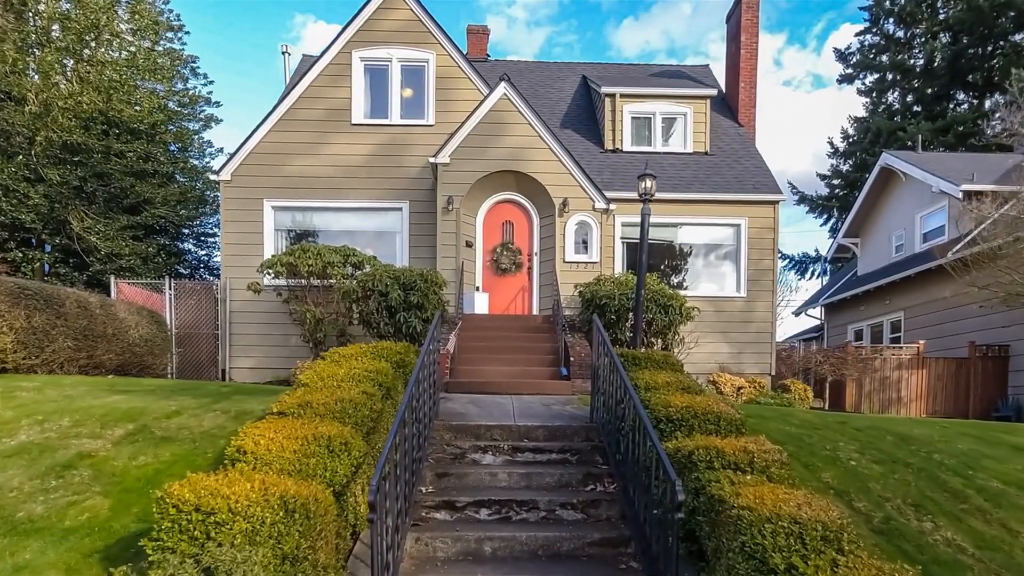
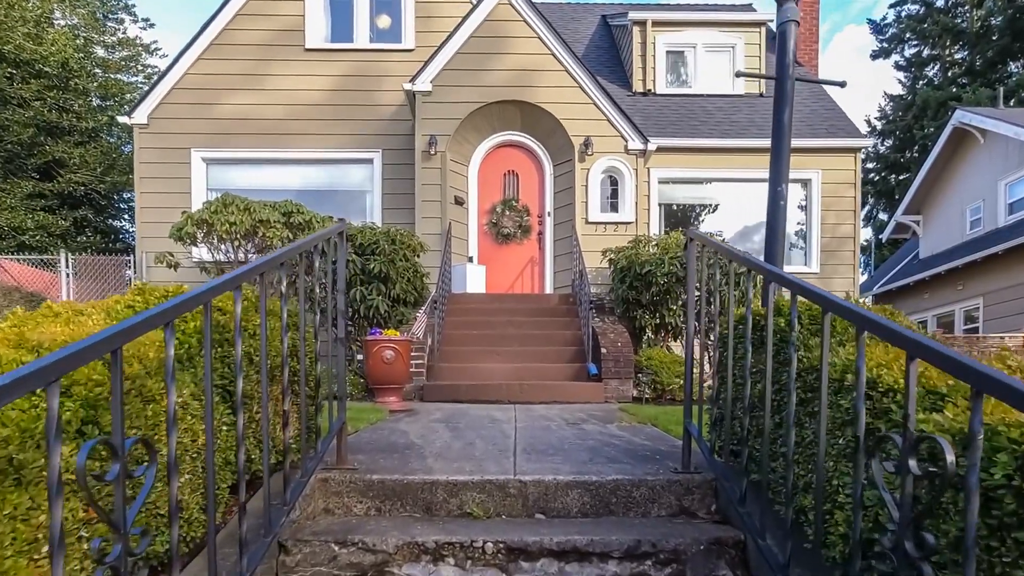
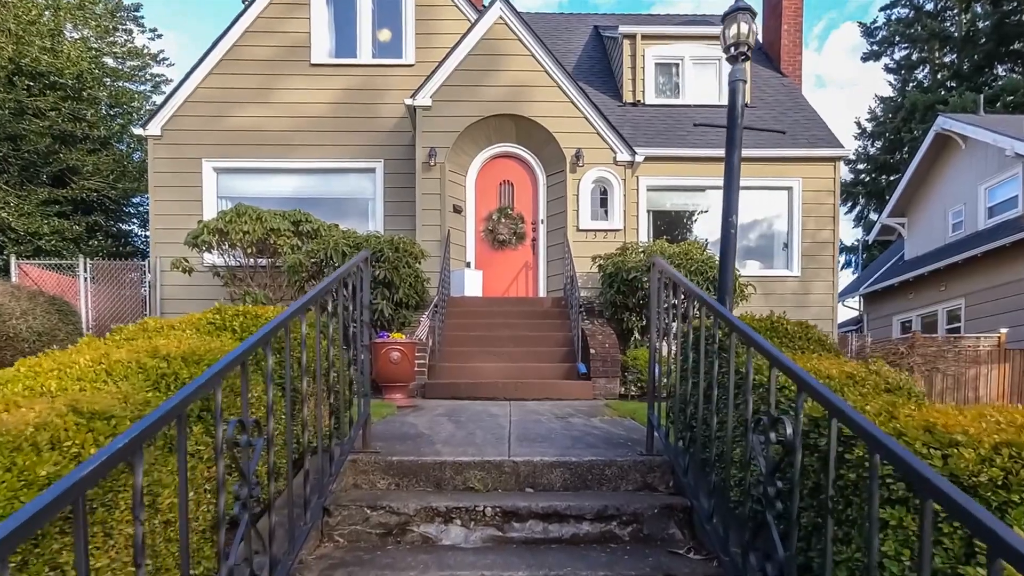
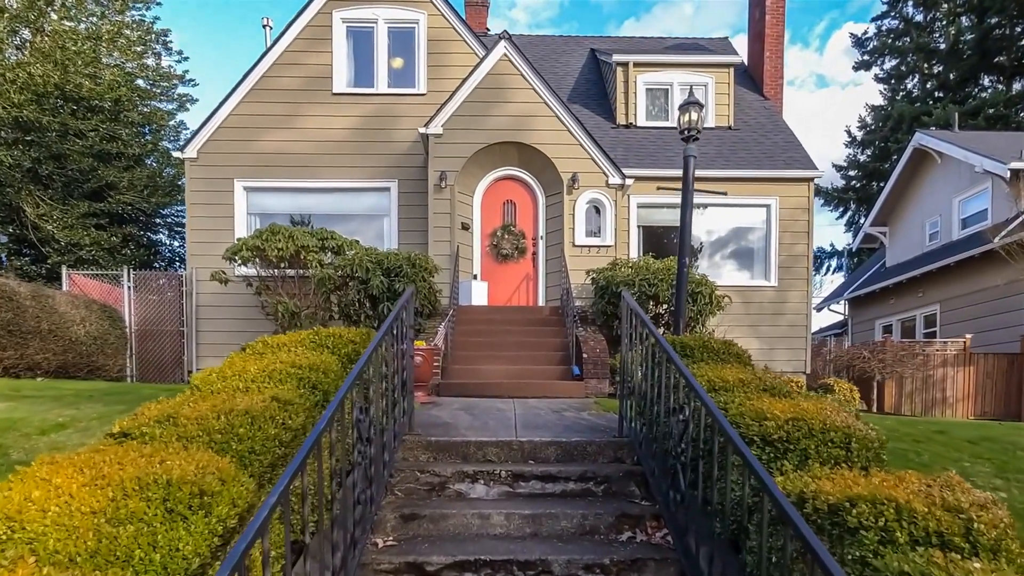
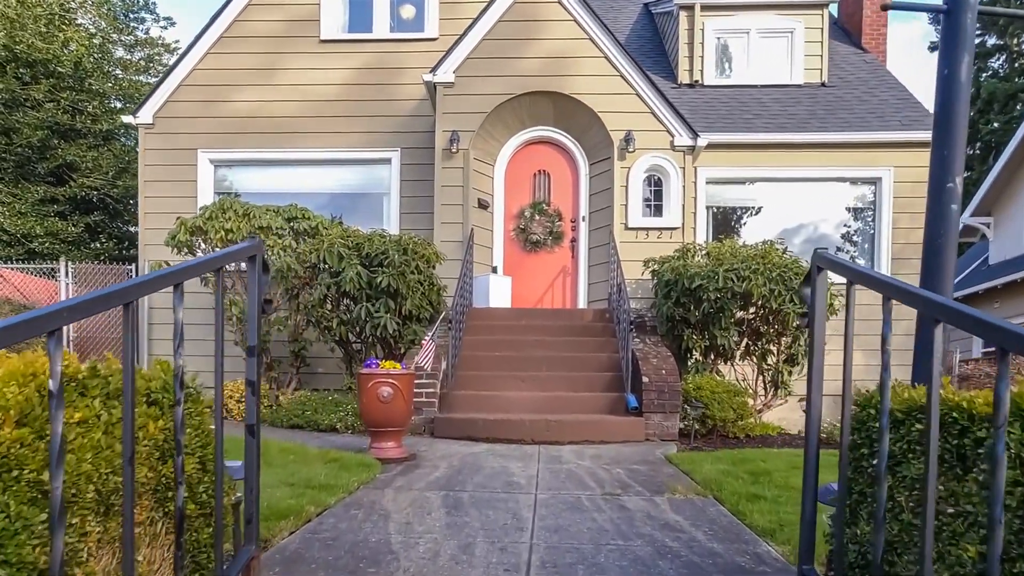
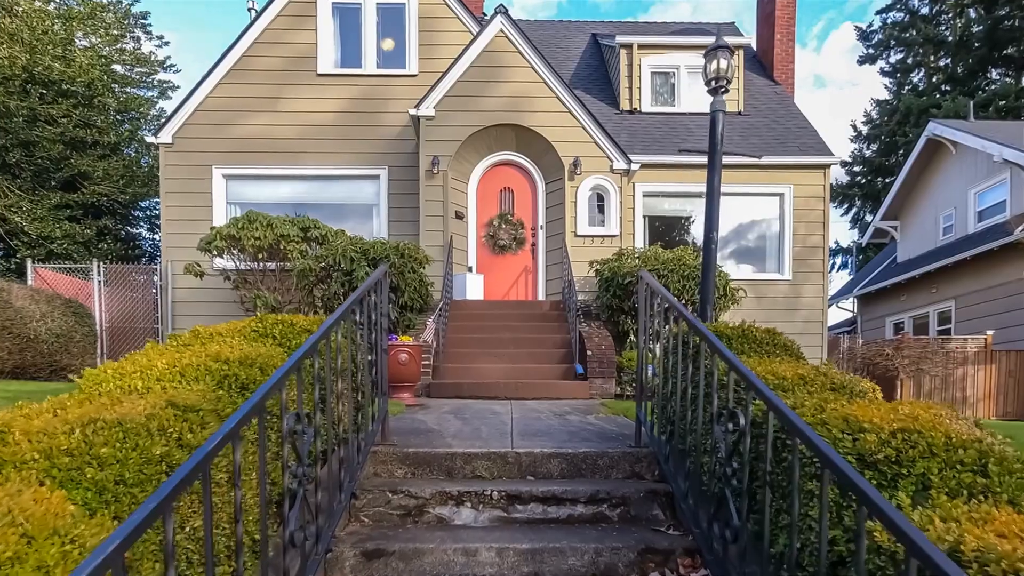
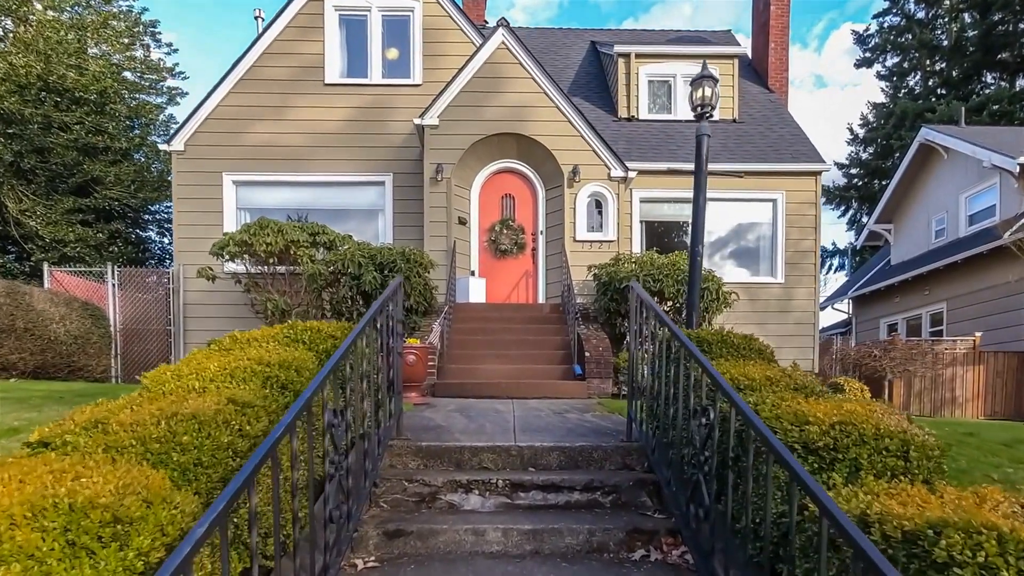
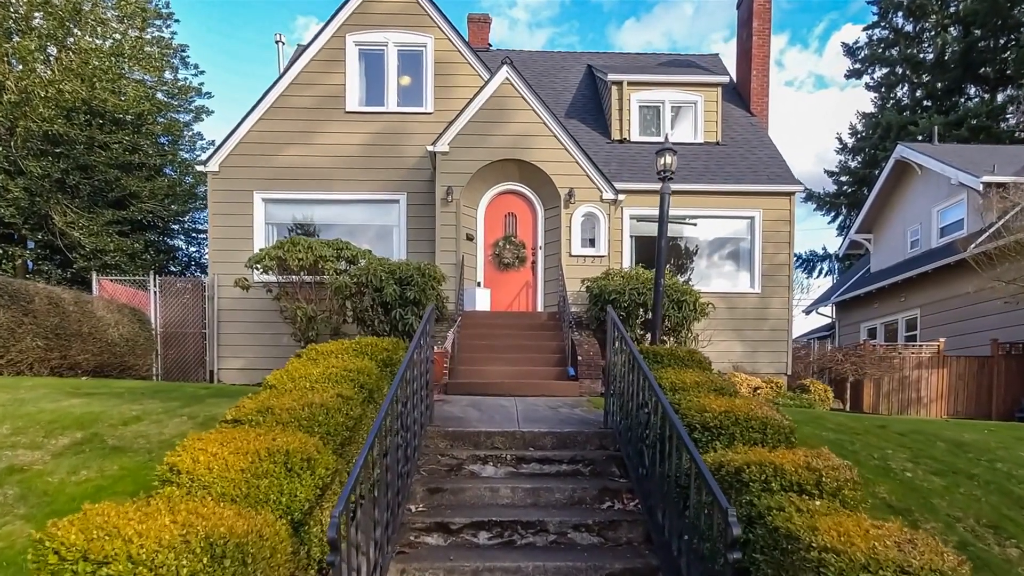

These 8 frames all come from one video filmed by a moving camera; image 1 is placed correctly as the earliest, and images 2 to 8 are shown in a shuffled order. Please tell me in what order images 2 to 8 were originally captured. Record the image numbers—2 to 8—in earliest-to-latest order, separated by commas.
8, 4, 7, 6, 3, 2, 5
